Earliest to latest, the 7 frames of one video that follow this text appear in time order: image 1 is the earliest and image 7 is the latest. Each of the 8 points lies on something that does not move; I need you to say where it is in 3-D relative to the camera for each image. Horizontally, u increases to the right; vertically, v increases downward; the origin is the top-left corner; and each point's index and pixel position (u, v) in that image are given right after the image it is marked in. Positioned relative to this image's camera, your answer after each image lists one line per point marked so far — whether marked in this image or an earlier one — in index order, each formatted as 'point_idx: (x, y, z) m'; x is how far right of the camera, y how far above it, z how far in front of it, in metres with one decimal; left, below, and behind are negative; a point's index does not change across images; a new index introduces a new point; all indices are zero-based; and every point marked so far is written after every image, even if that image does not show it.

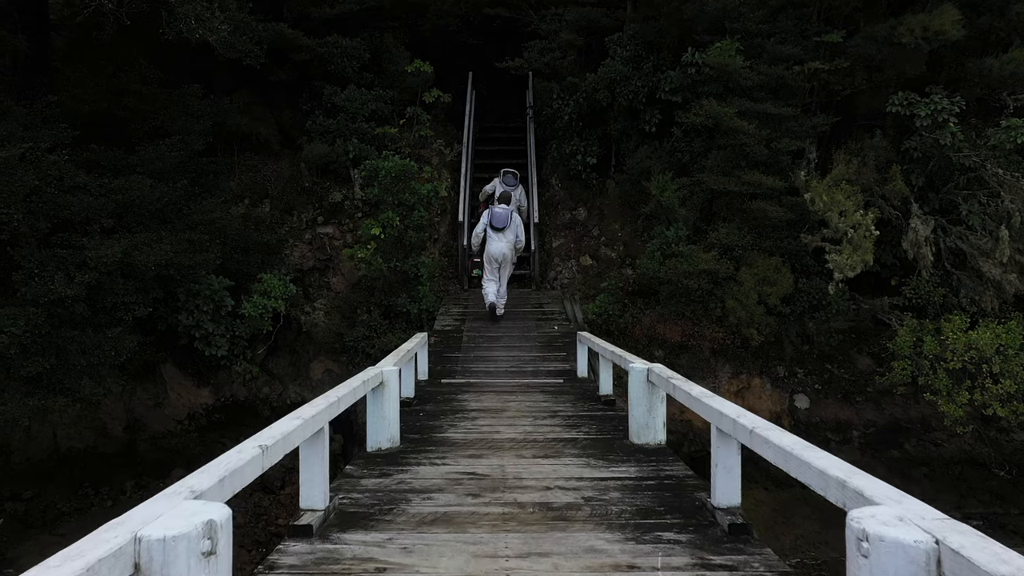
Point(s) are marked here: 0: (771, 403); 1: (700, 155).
0: (+2.2, -1.0, +7.2) m
1: (+1.6, +1.1, +7.0) m
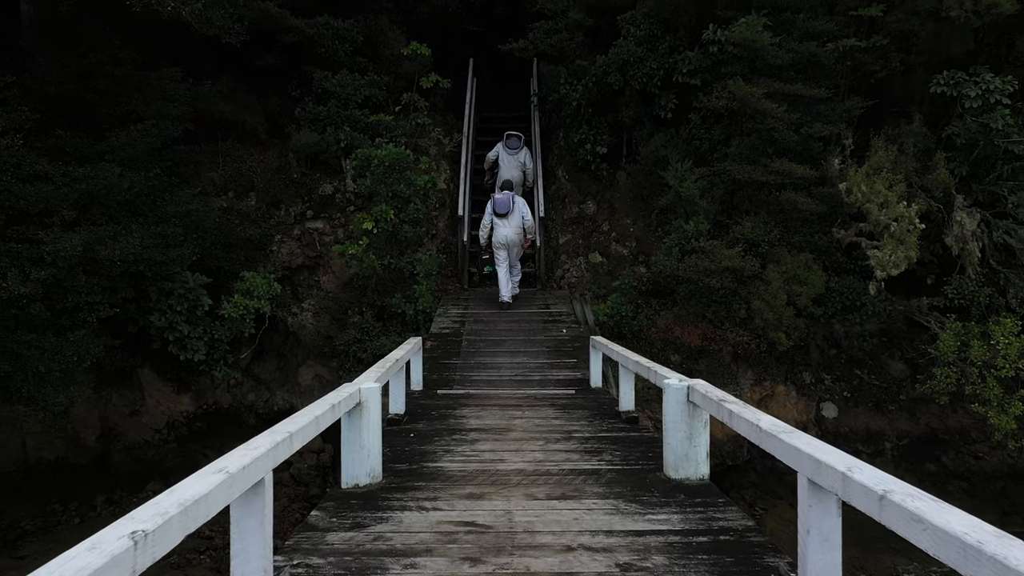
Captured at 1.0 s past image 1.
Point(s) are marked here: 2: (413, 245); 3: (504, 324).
0: (+2.3, -1.0, +6.6) m
1: (+1.6, +1.1, +6.5) m
2: (-0.9, +0.4, +7.2) m
3: (-0.1, -0.3, +6.1) m
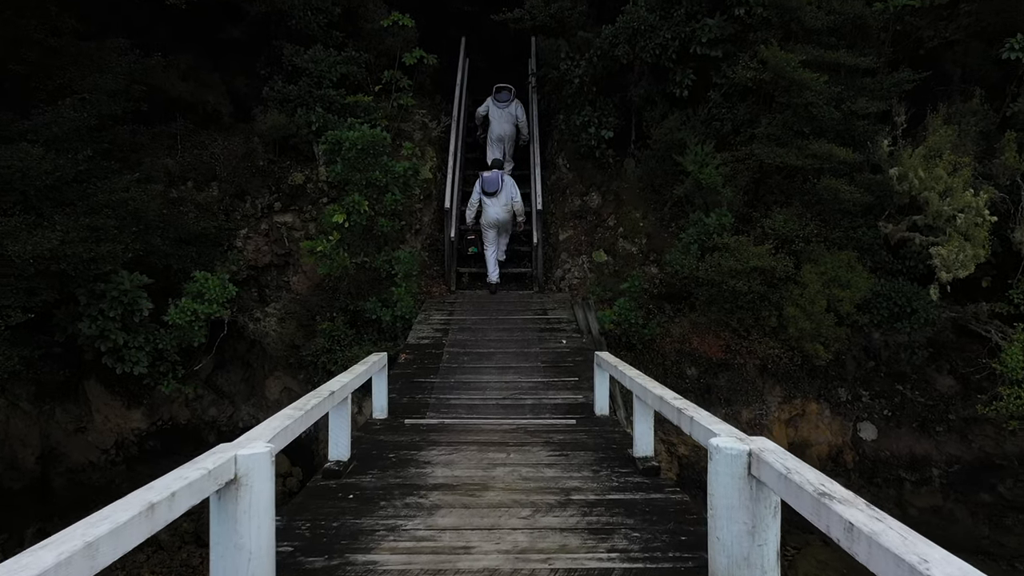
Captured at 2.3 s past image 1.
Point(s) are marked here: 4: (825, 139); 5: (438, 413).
0: (+2.2, -1.0, +5.8) m
1: (+1.6, +1.1, +5.6) m
2: (-1.0, +0.4, +6.4) m
3: (-0.1, -0.3, +5.2) m
4: (+1.9, +0.9, +5.0) m
5: (-0.3, -0.6, +3.8) m
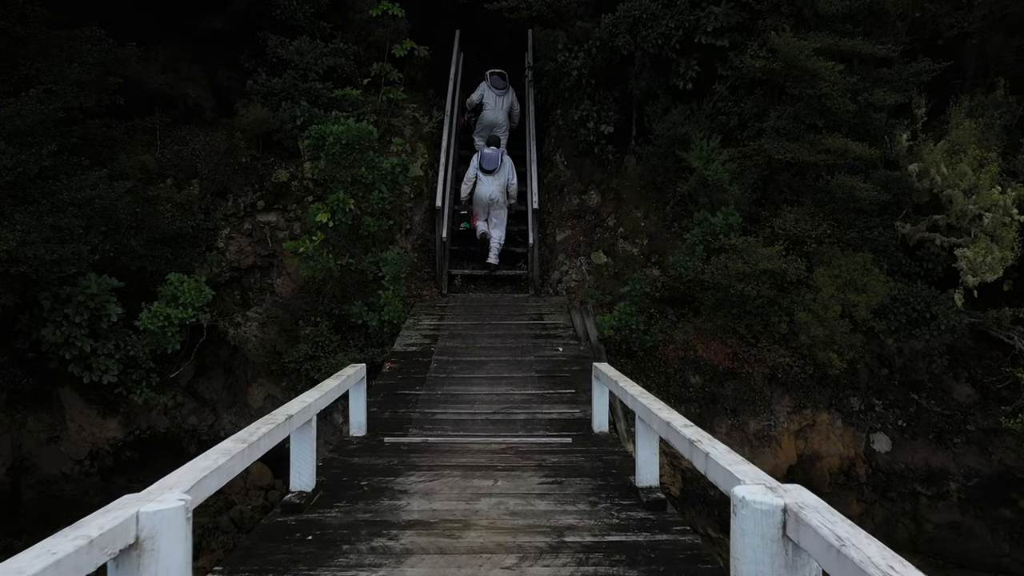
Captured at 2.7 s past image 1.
0: (+2.2, -1.0, +5.4) m
1: (+1.6, +1.1, +5.3) m
2: (-1.0, +0.3, +6.0) m
3: (-0.2, -0.3, +4.9) m
4: (+1.9, +0.9, +4.7) m
5: (-0.4, -0.6, +3.5) m
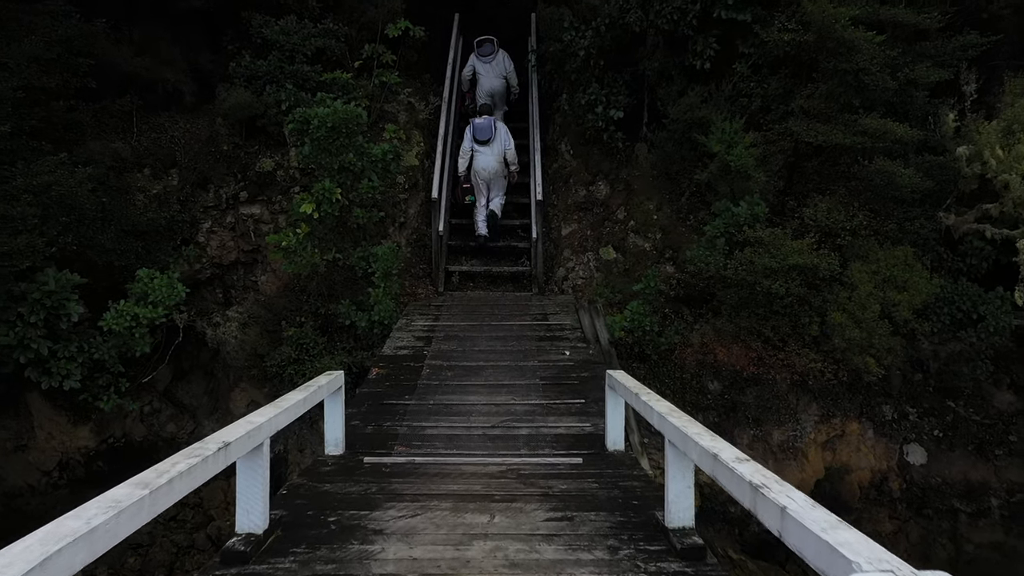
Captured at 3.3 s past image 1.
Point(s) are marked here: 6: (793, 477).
0: (+2.2, -1.0, +5.0) m
1: (+1.6, +1.1, +4.8) m
2: (-1.0, +0.3, +5.6) m
3: (-0.1, -0.3, +4.4) m
4: (+1.9, +0.9, +4.2) m
5: (-0.4, -0.6, +3.0) m
6: (+1.6, -1.1, +4.7) m
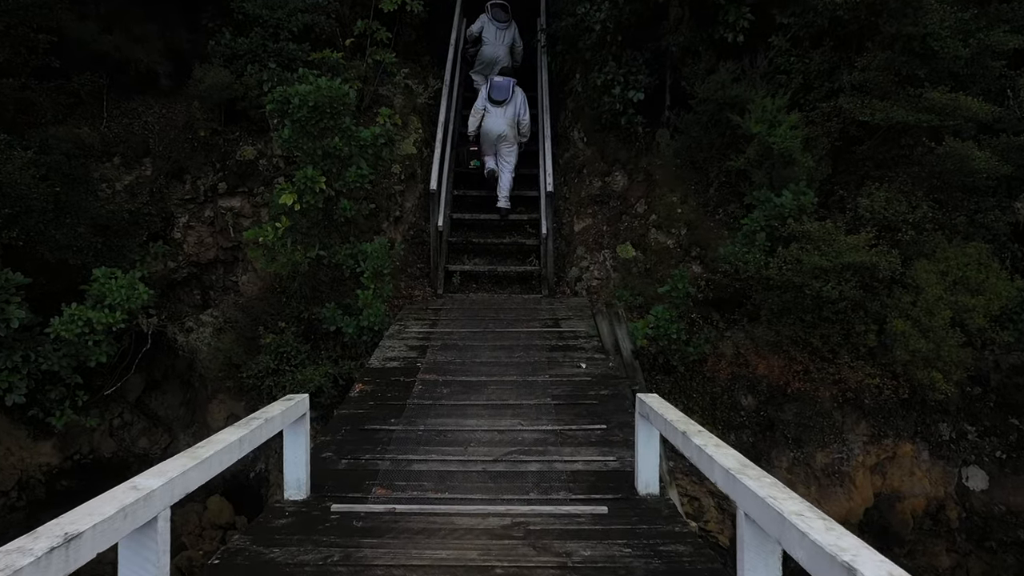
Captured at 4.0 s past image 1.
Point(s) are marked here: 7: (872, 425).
0: (+2.2, -1.0, +4.4) m
1: (+1.6, +1.1, +4.2) m
2: (-0.9, +0.3, +5.0) m
3: (-0.1, -0.3, +3.9) m
4: (+1.9, +0.9, +3.6) m
5: (-0.4, -0.6, +2.4) m
6: (+1.6, -1.1, +4.1) m
7: (+1.9, -0.7, +4.3) m
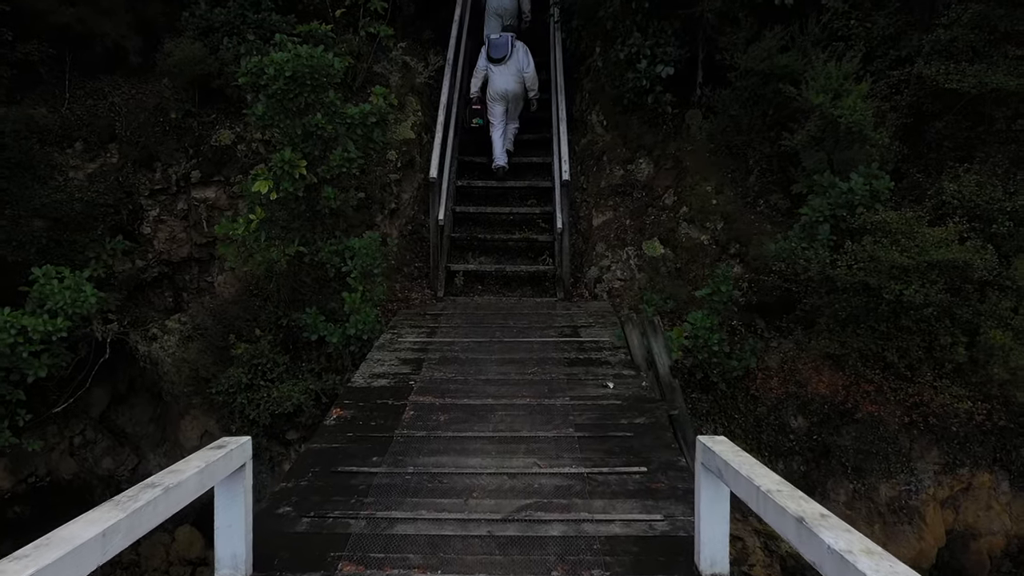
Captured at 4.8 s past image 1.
0: (+2.3, -1.1, +3.7) m
1: (+1.7, +1.1, +3.5) m
2: (-0.9, +0.3, +4.4) m
3: (-0.1, -0.3, +3.2) m
4: (+1.9, +0.9, +3.0) m
5: (-0.3, -0.6, +1.8) m
6: (+1.7, -1.1, +3.5) m
7: (+1.9, -0.7, +3.7) m
